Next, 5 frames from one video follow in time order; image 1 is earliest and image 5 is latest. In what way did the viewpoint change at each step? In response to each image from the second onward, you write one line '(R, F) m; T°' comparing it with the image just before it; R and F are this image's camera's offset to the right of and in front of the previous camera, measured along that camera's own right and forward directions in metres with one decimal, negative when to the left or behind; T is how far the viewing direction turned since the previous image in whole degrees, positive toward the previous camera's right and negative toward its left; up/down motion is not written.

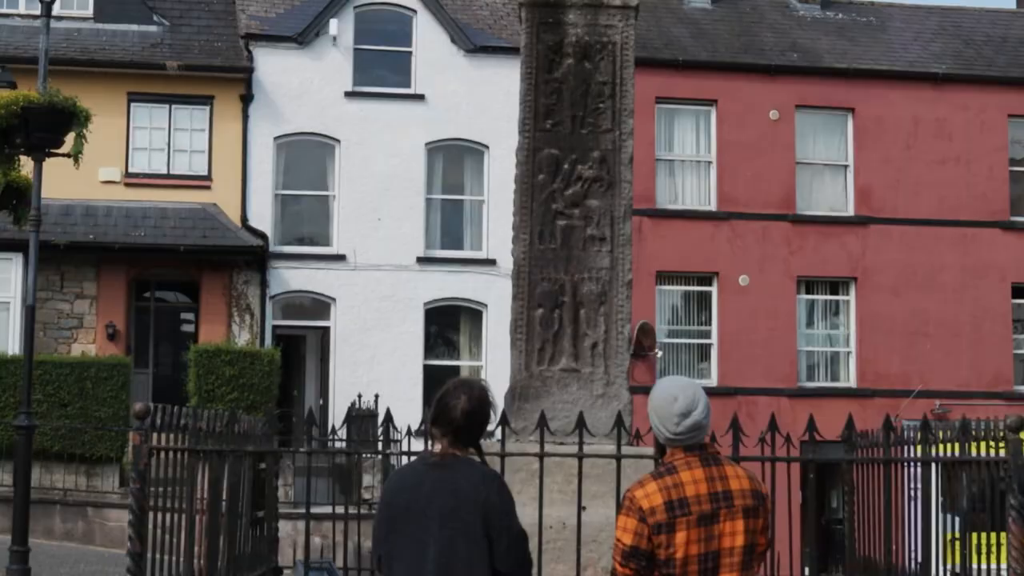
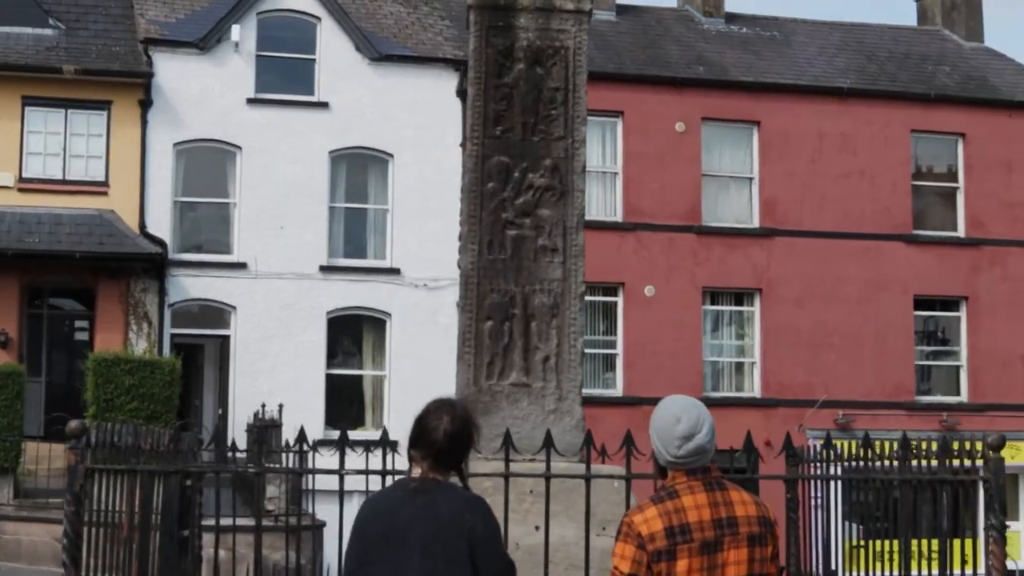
(-0.2, +0.2) m; +3°
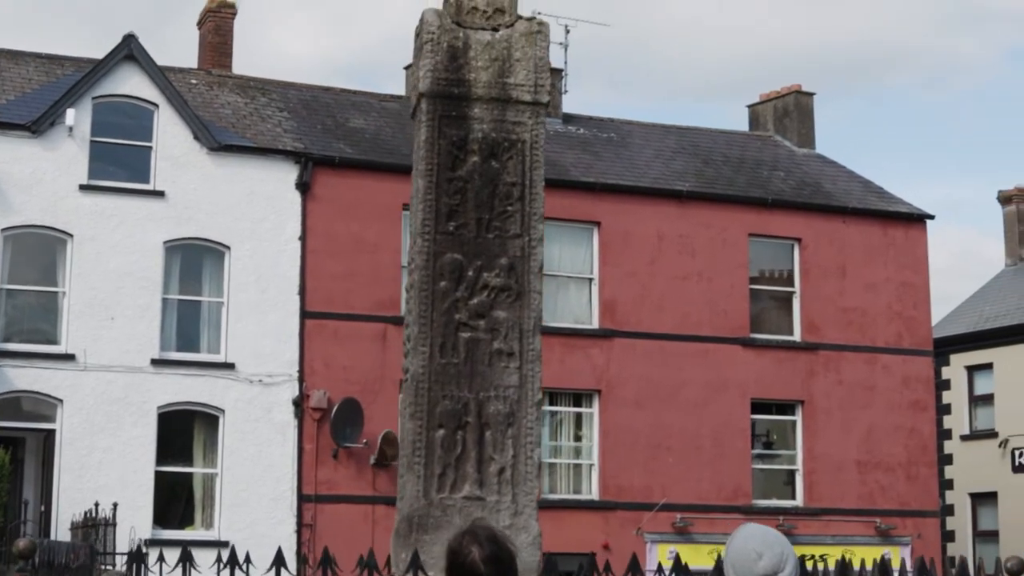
(-0.5, +0.4) m; +6°
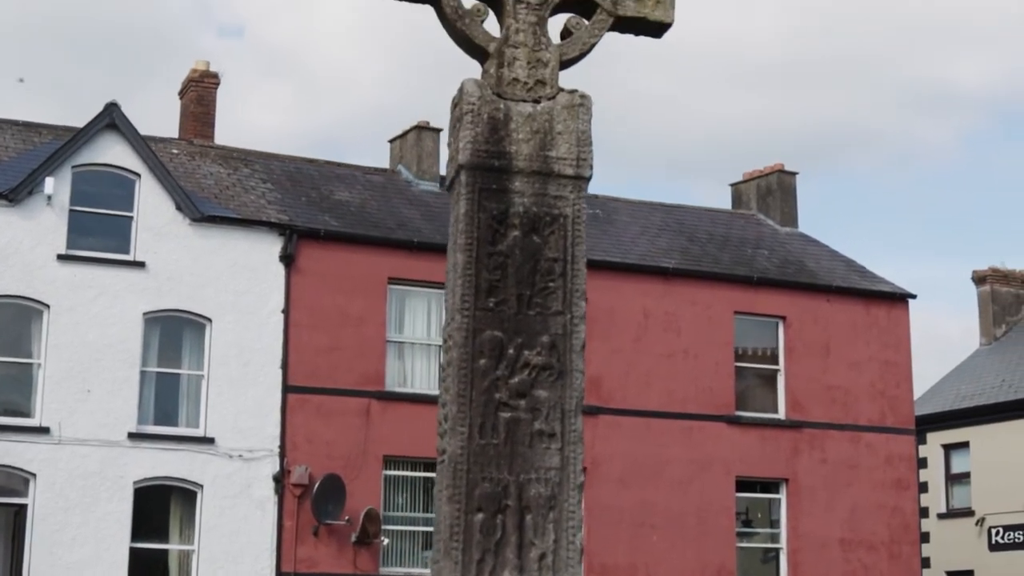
(-0.2, +0.2) m; +1°
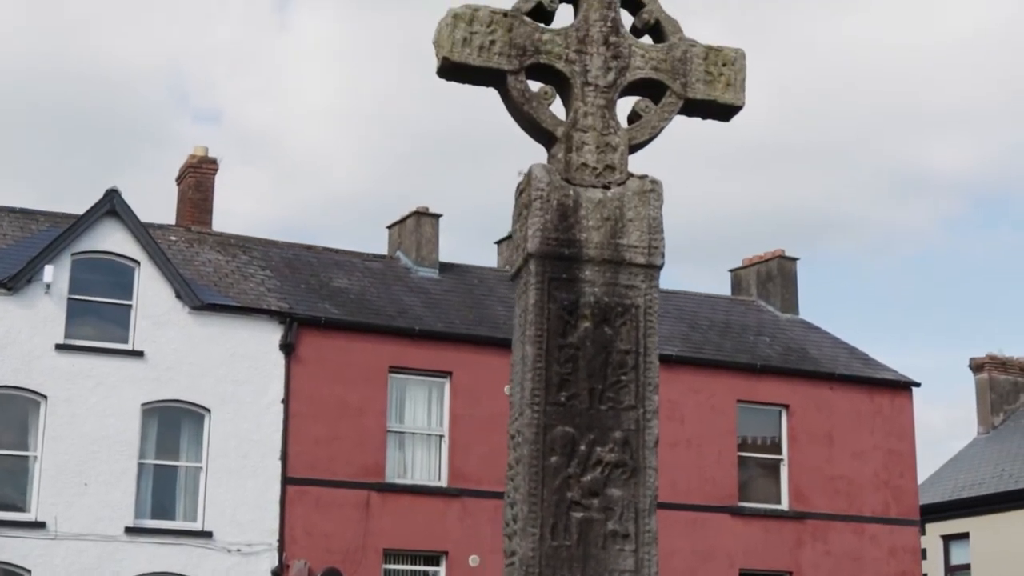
(-0.3, +0.3) m; +1°
